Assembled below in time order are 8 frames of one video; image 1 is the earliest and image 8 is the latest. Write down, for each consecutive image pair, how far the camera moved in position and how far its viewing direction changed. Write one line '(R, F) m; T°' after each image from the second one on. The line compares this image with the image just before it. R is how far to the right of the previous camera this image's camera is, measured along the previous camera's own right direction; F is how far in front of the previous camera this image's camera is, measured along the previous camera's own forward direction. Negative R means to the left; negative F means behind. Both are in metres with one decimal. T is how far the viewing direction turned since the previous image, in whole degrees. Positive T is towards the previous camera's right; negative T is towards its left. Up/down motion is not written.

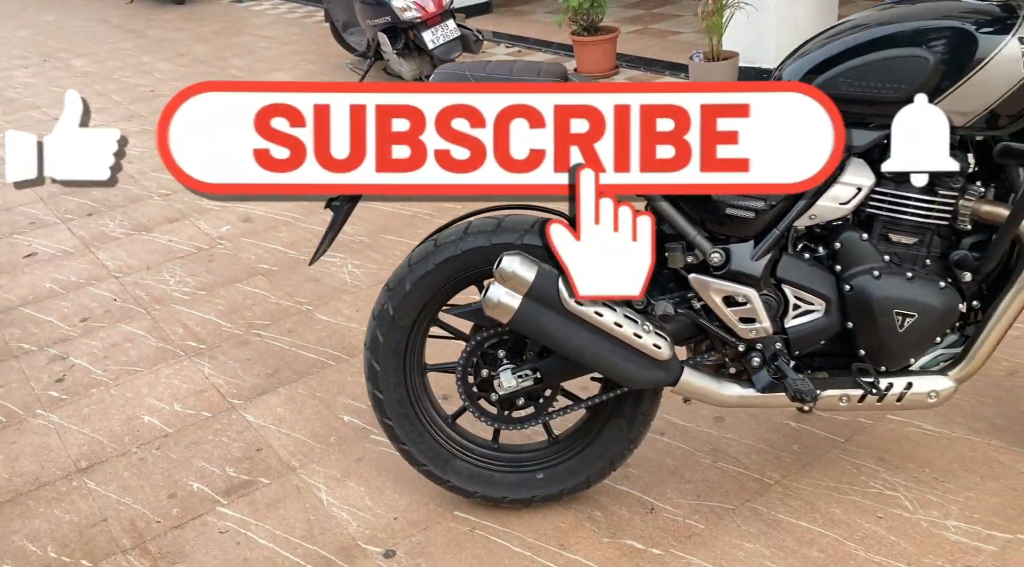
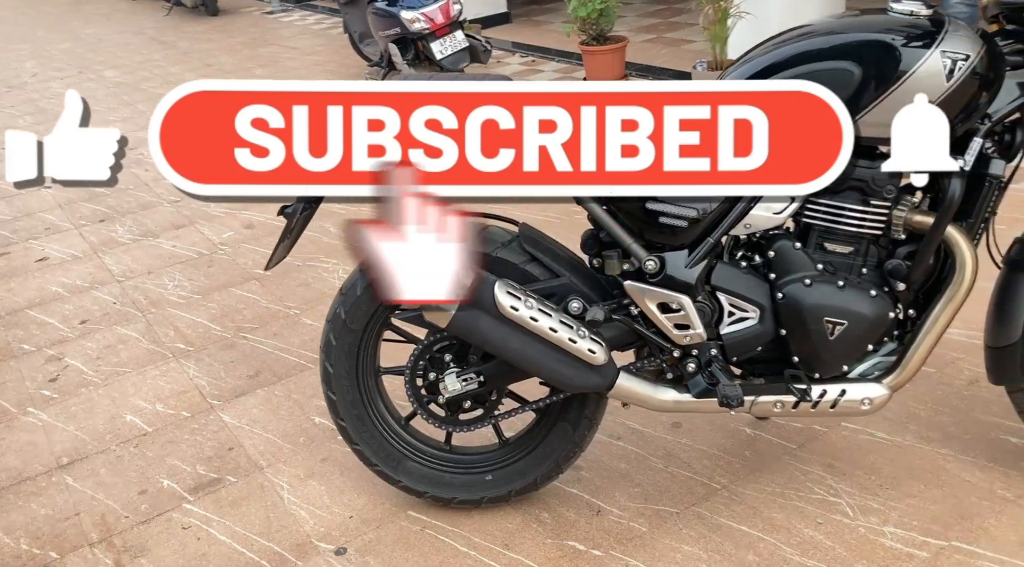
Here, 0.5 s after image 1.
(+0.3, -0.1) m; -3°
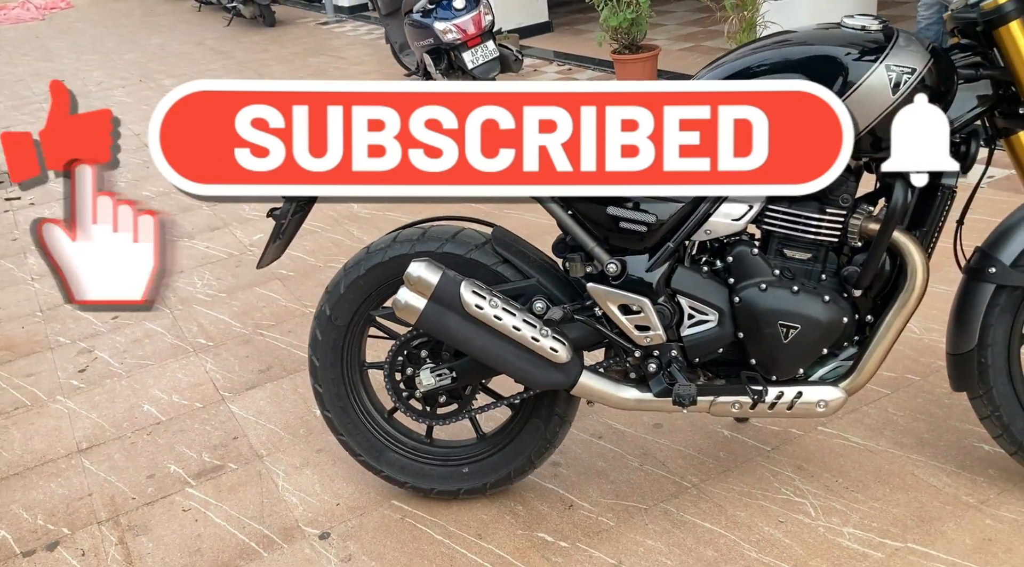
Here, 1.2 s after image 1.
(+0.2, -0.1) m; -4°
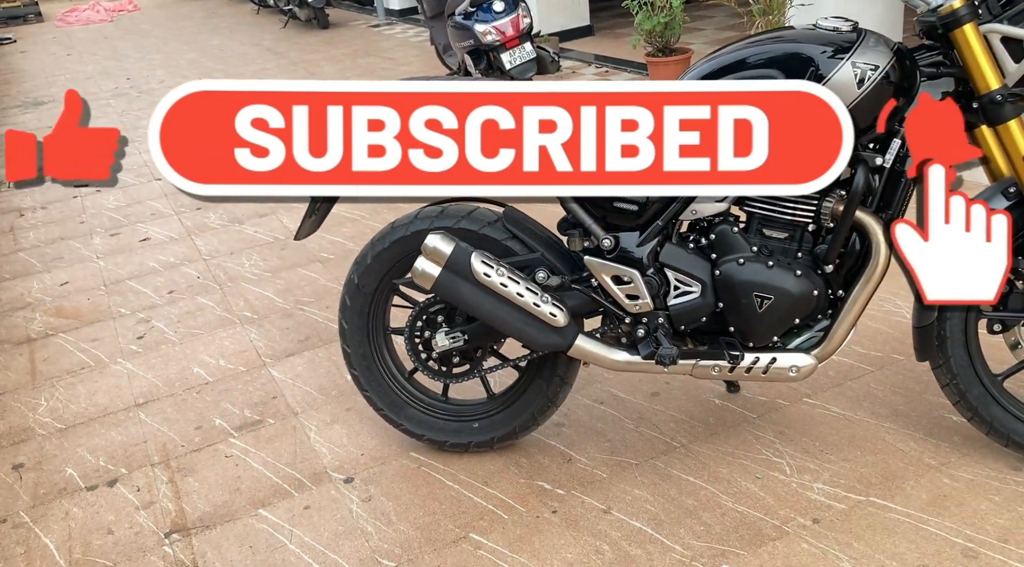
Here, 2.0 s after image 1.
(+0.1, -0.3) m; -3°
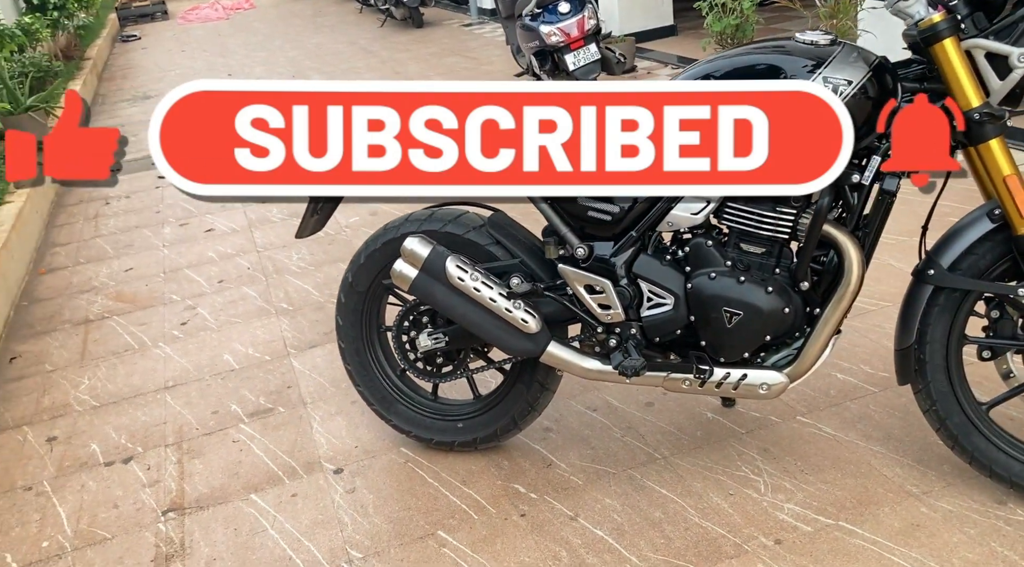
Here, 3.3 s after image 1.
(+0.4, 0.0) m; -7°
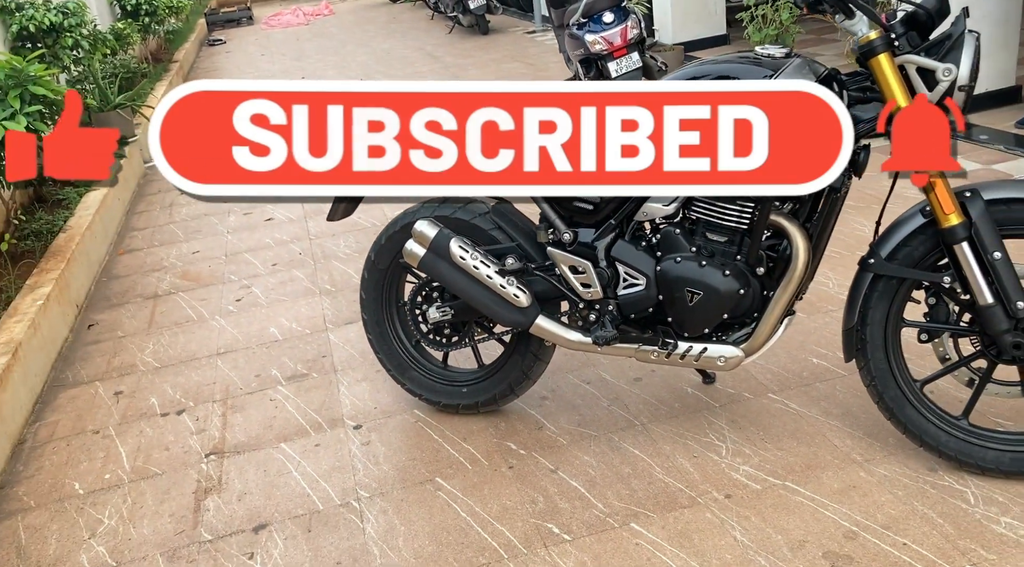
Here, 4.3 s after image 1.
(+0.3, -0.4) m; -4°
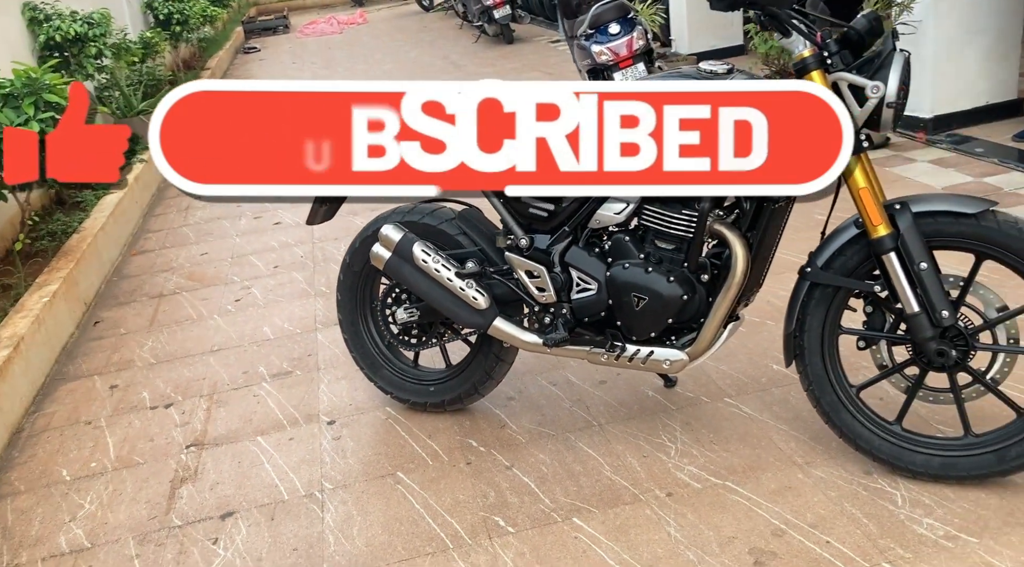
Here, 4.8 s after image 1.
(+0.3, -0.1) m; -2°
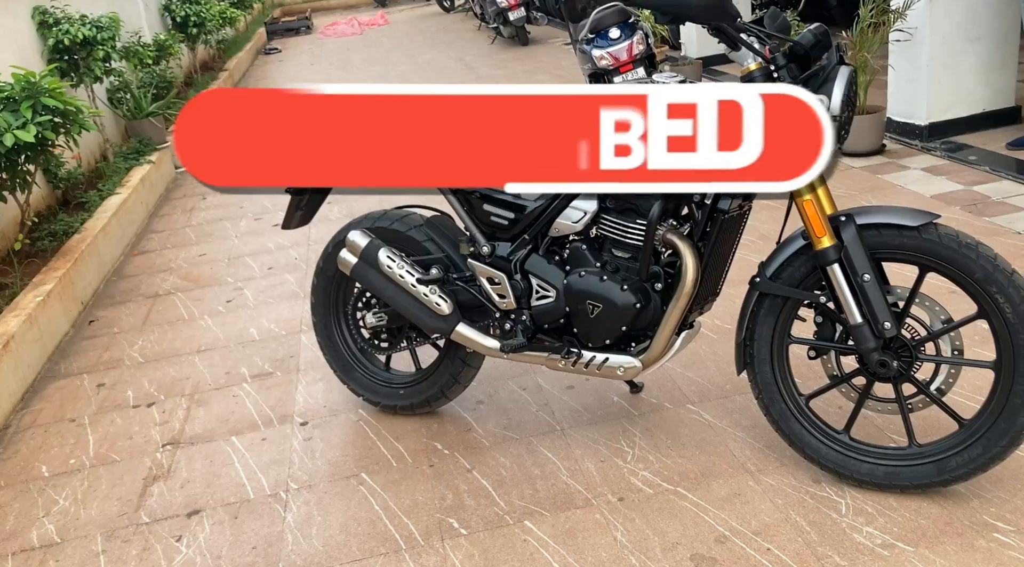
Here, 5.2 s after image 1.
(+0.2, -0.1) m; -2°
